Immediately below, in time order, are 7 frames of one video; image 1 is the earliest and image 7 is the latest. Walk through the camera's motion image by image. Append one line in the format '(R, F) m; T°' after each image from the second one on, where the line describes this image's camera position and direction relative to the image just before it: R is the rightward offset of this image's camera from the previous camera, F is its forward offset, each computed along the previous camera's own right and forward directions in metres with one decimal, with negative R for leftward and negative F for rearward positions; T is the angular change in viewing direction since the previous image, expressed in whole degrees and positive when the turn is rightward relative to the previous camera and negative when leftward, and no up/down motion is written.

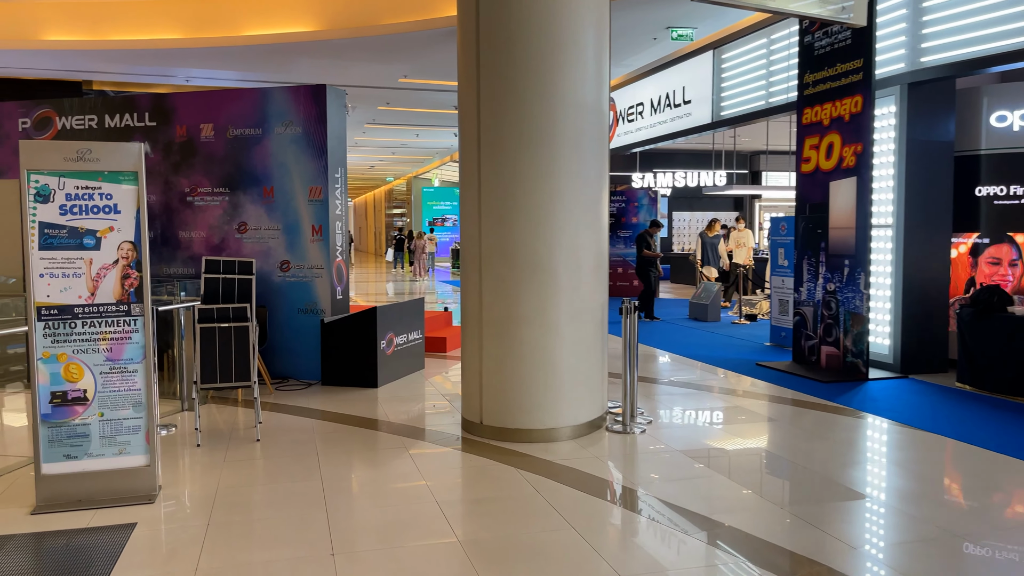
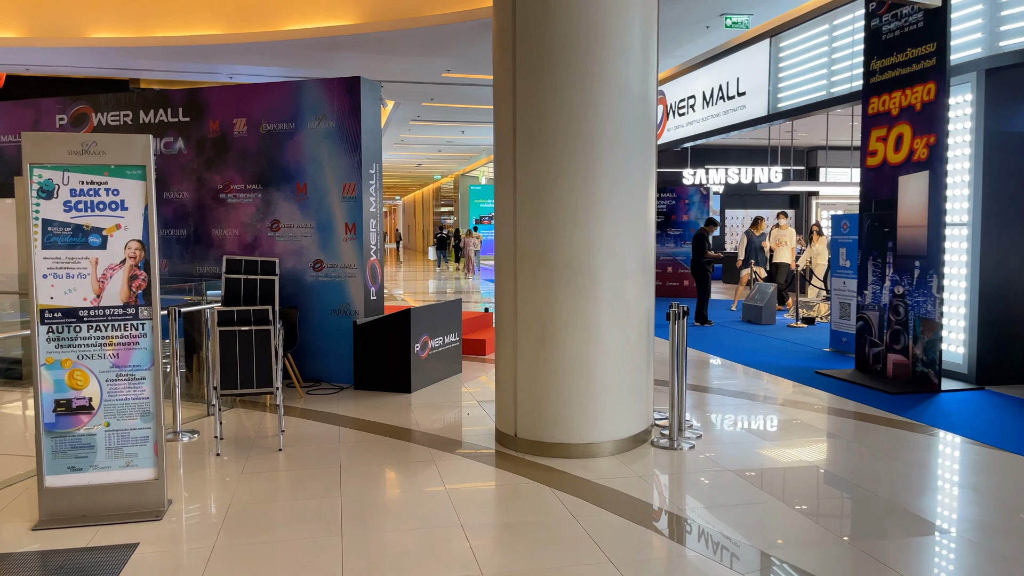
(+0.1, +0.4) m; -4°
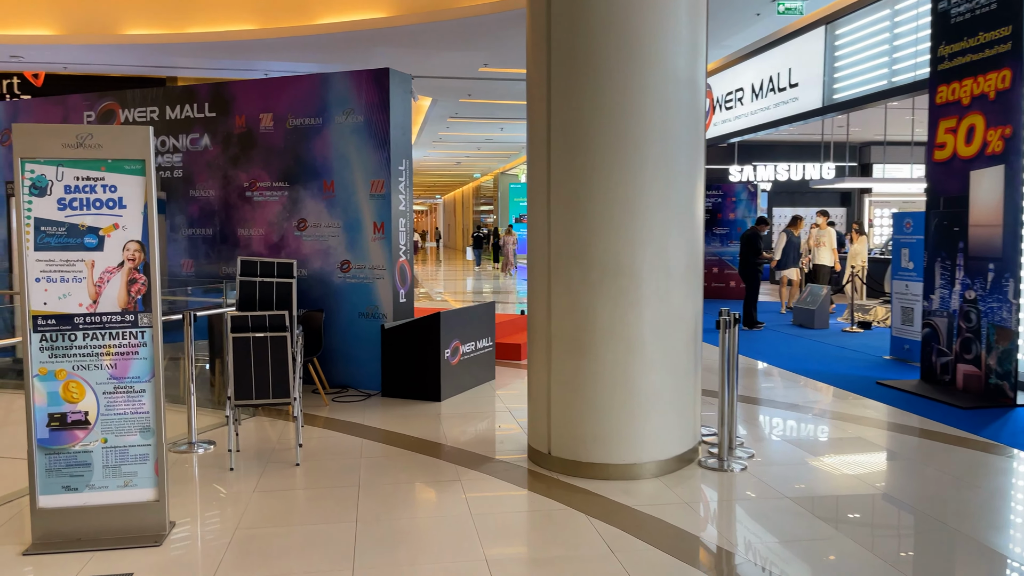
(0.0, +0.4) m; -3°
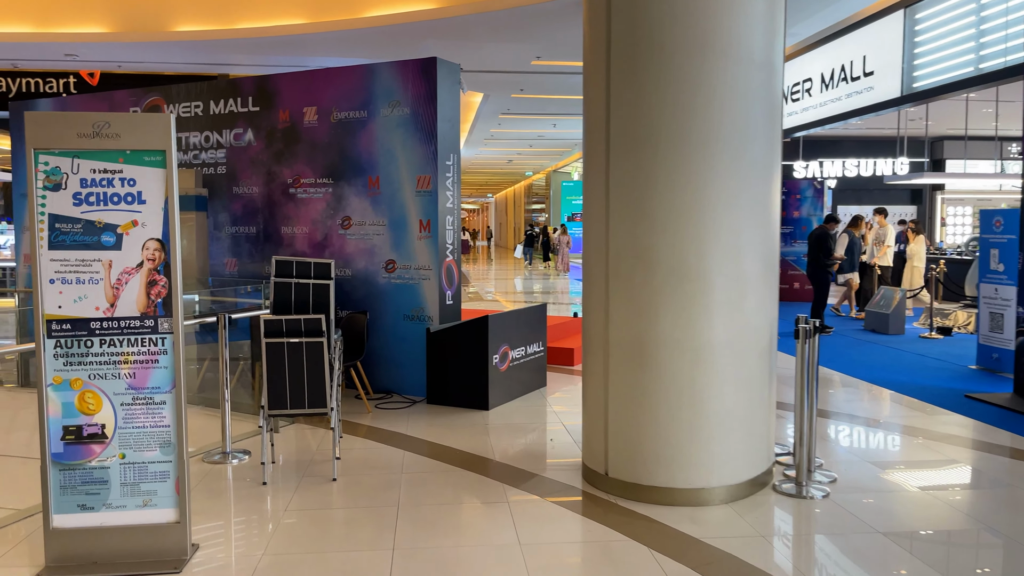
(0.0, +0.4) m; -4°
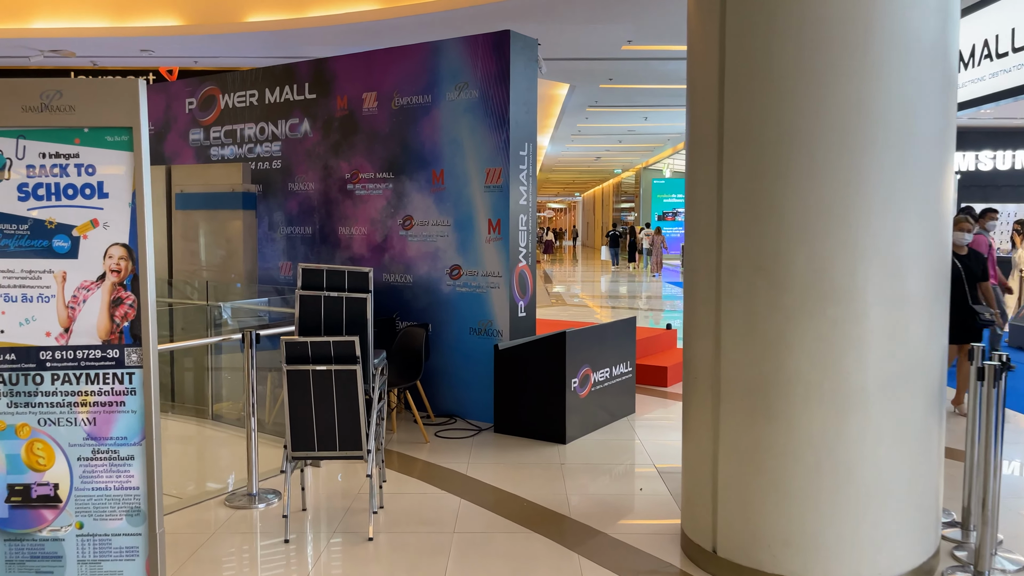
(0.0, +1.0) m; -7°
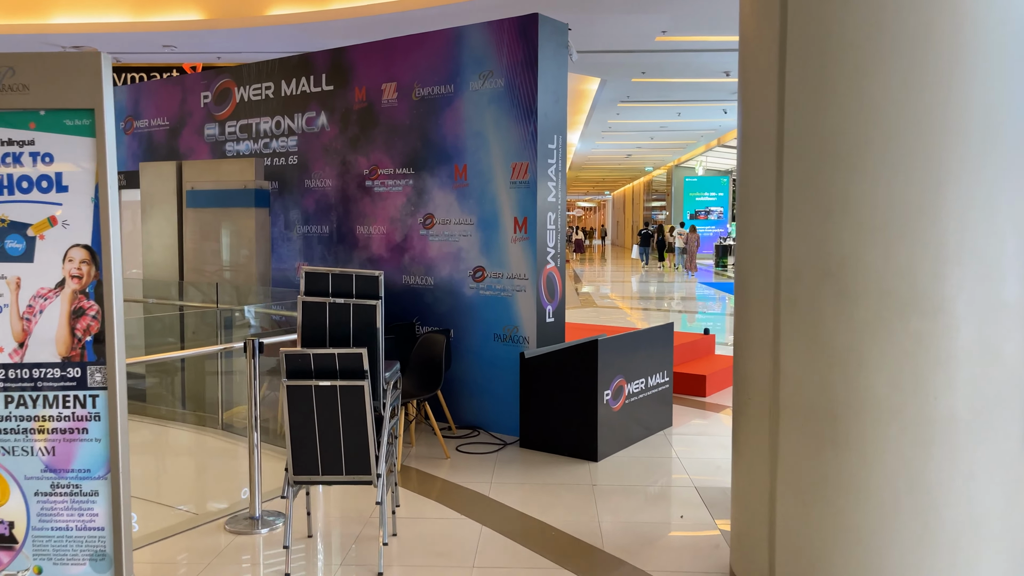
(0.0, +0.4) m; -2°
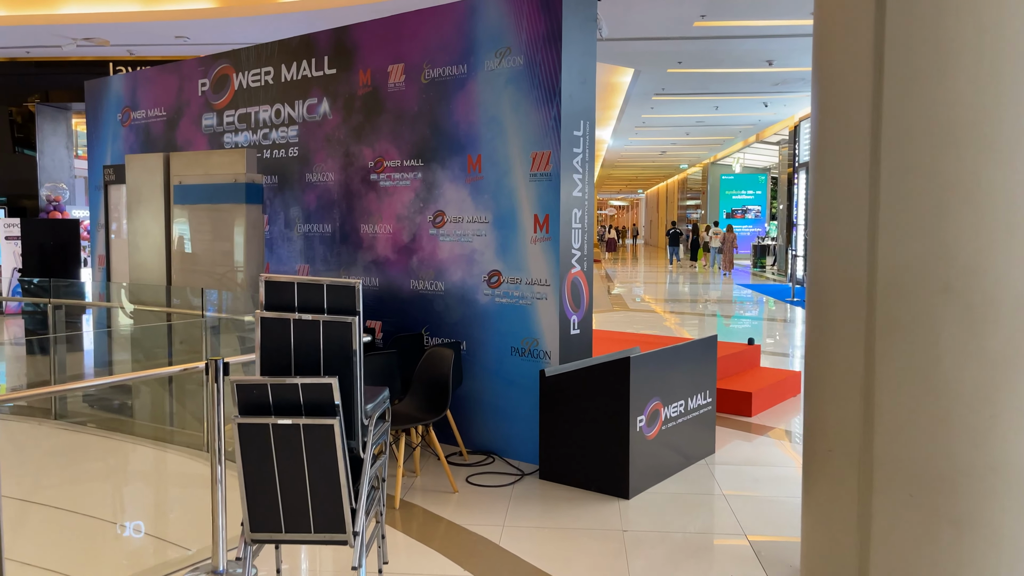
(+0.1, +0.7) m; -3°
